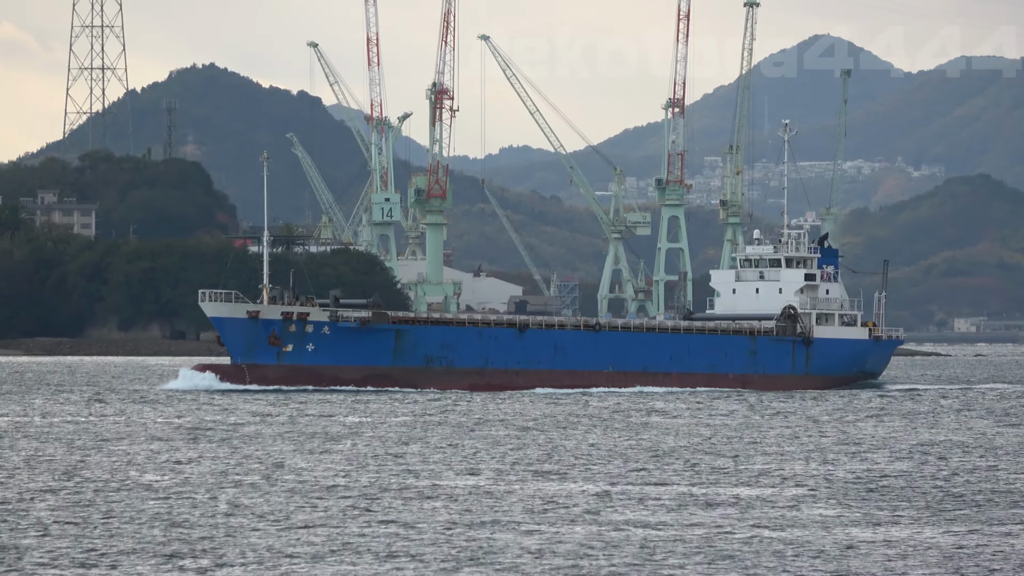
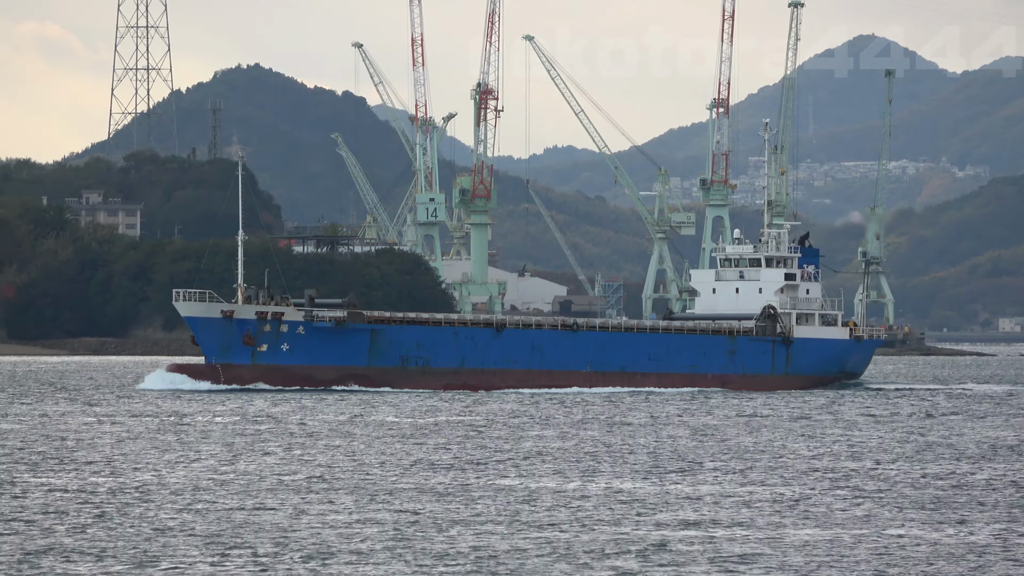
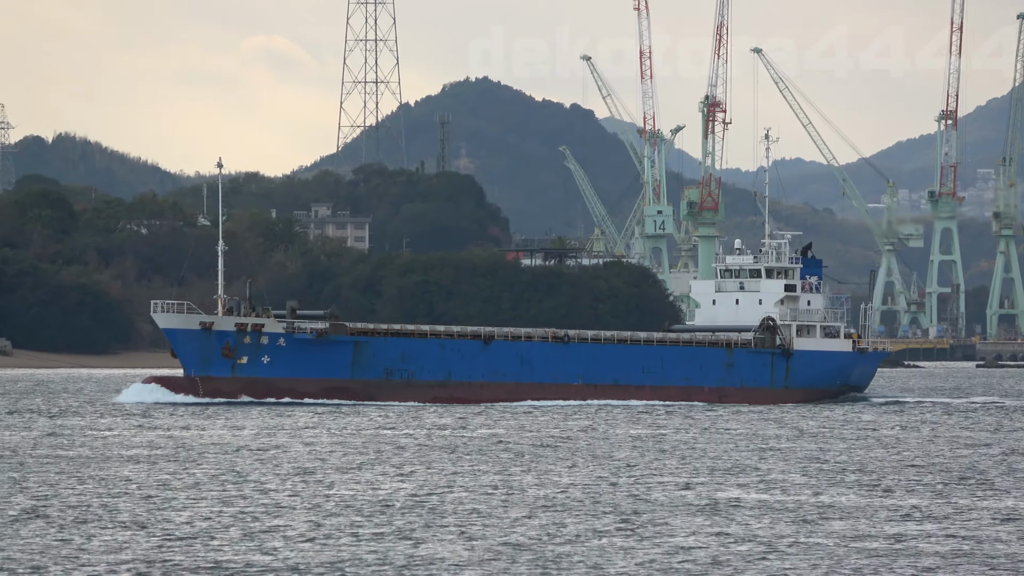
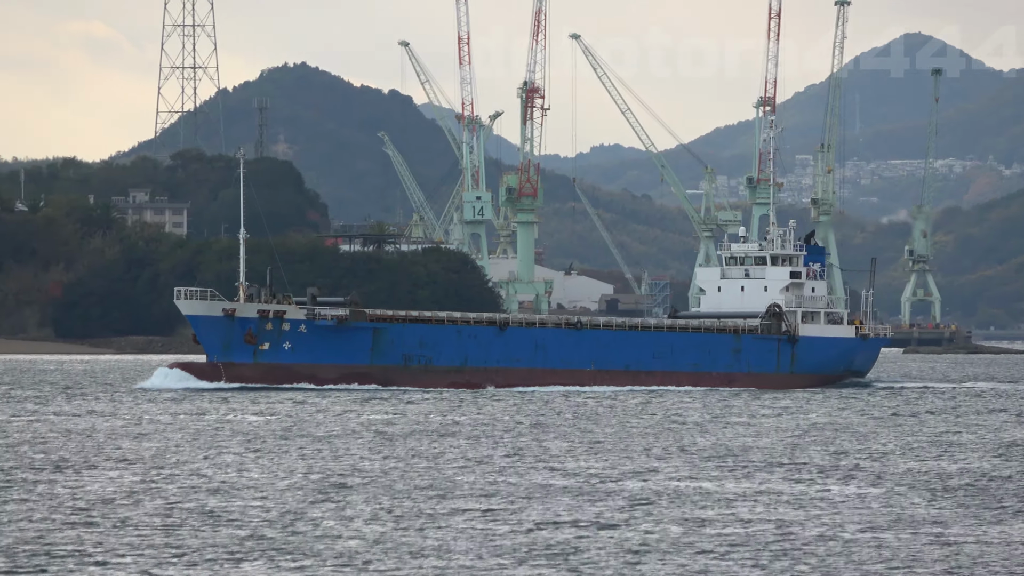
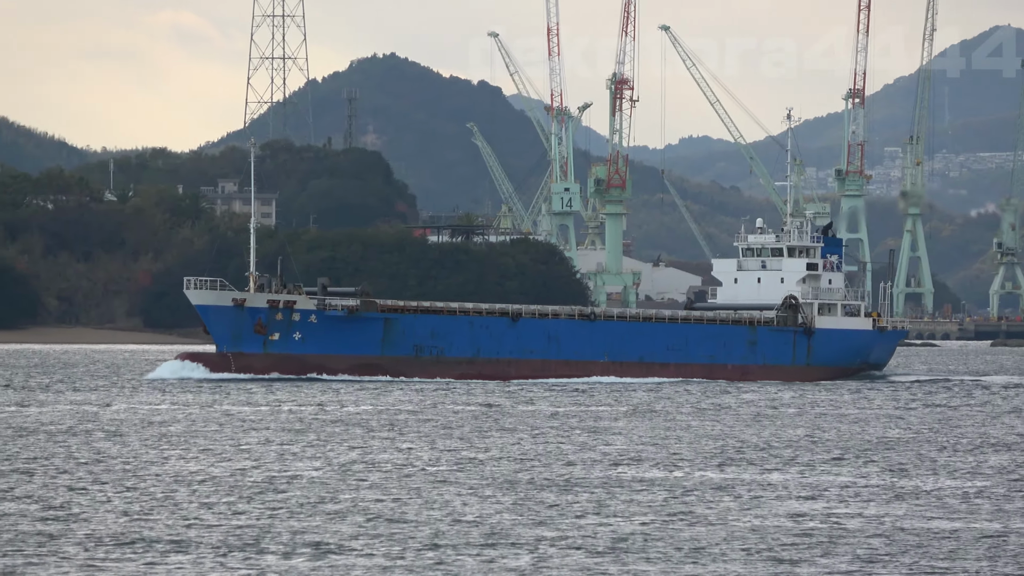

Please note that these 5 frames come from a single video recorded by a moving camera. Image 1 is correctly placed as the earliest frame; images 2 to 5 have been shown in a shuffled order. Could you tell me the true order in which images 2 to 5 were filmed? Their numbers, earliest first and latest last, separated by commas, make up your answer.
2, 4, 5, 3
